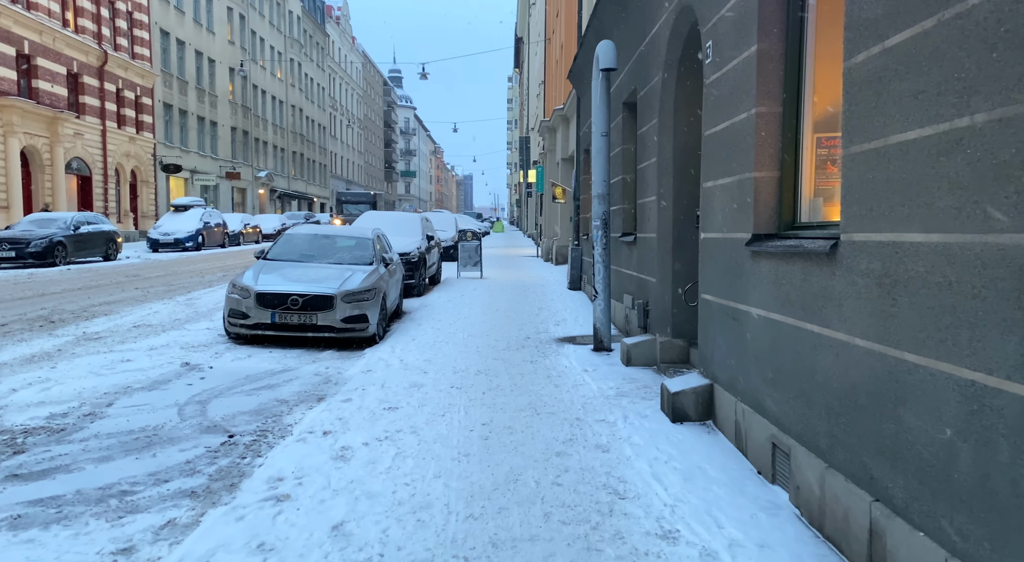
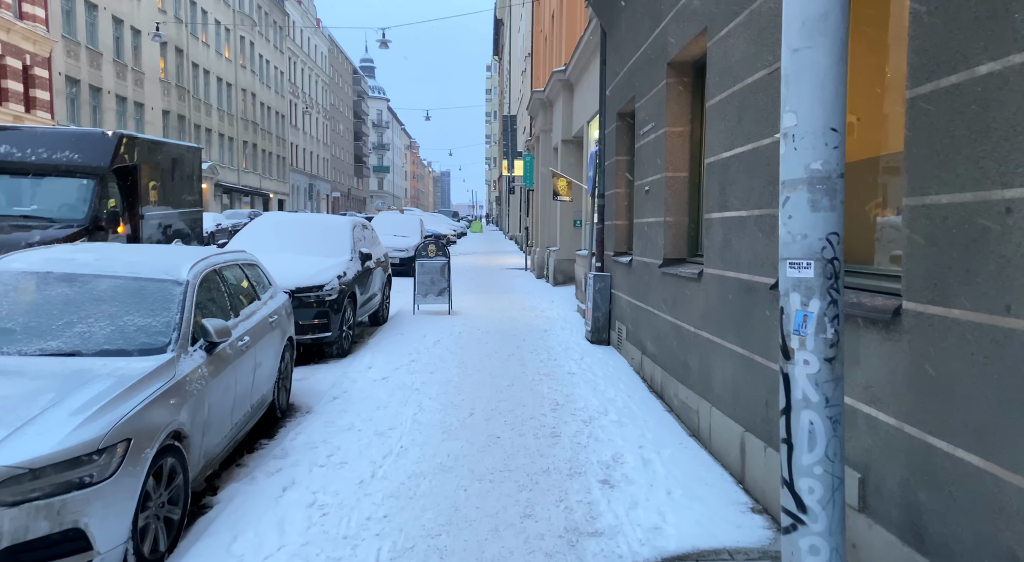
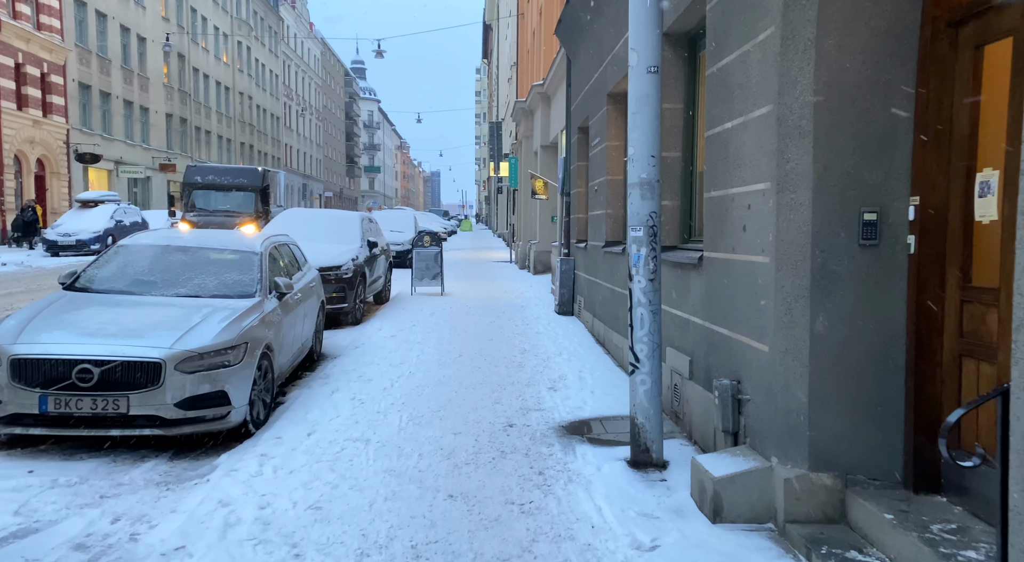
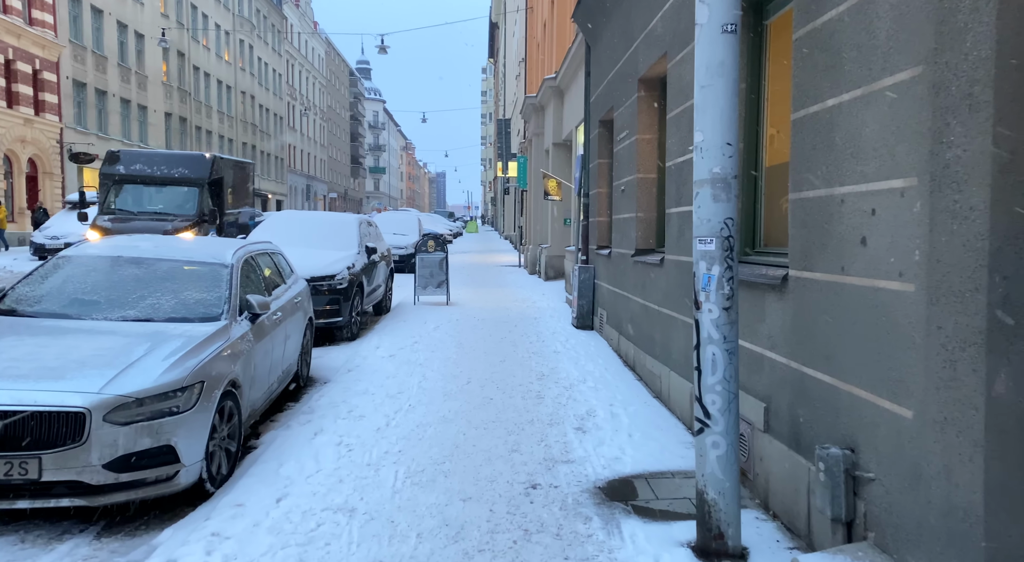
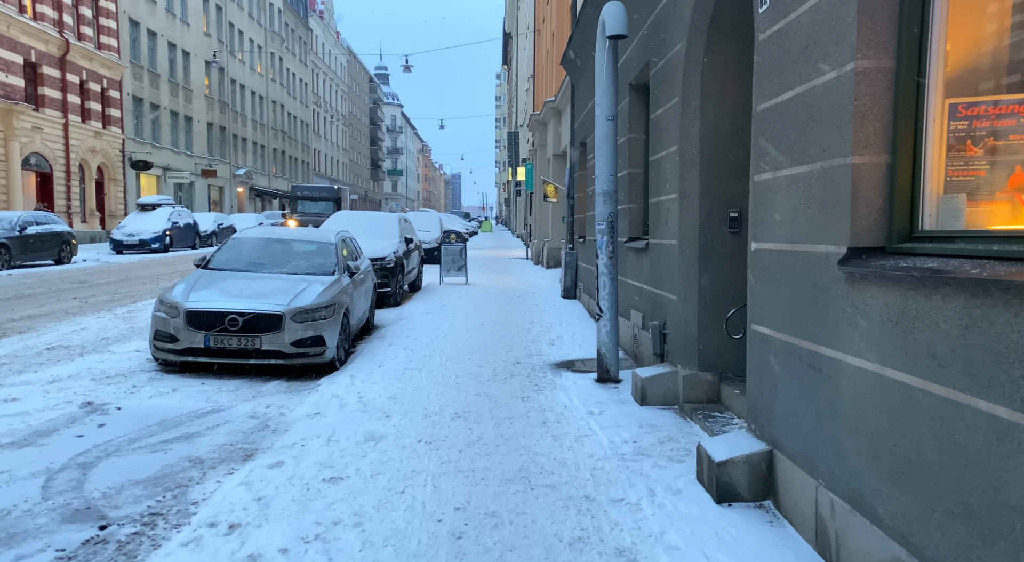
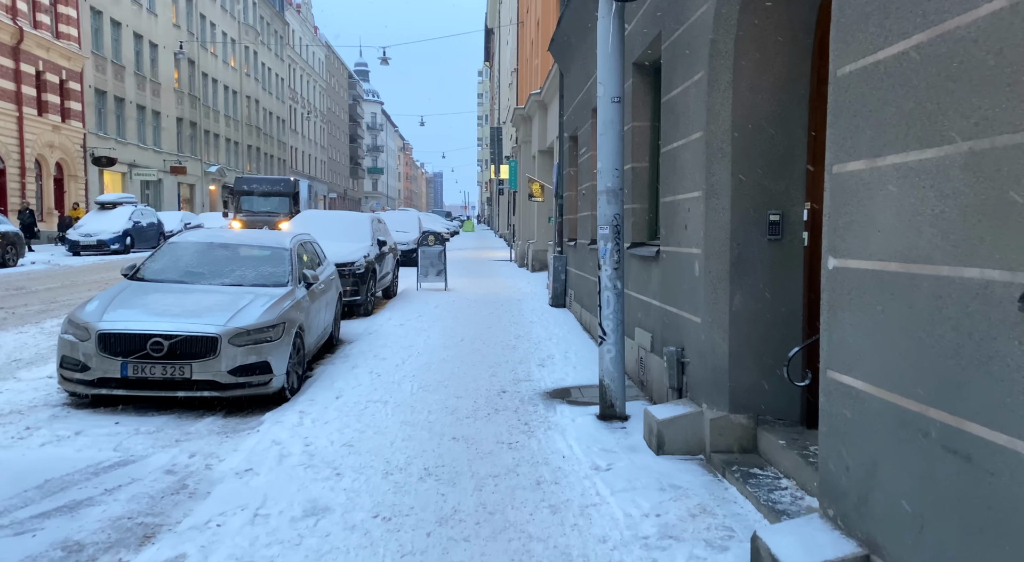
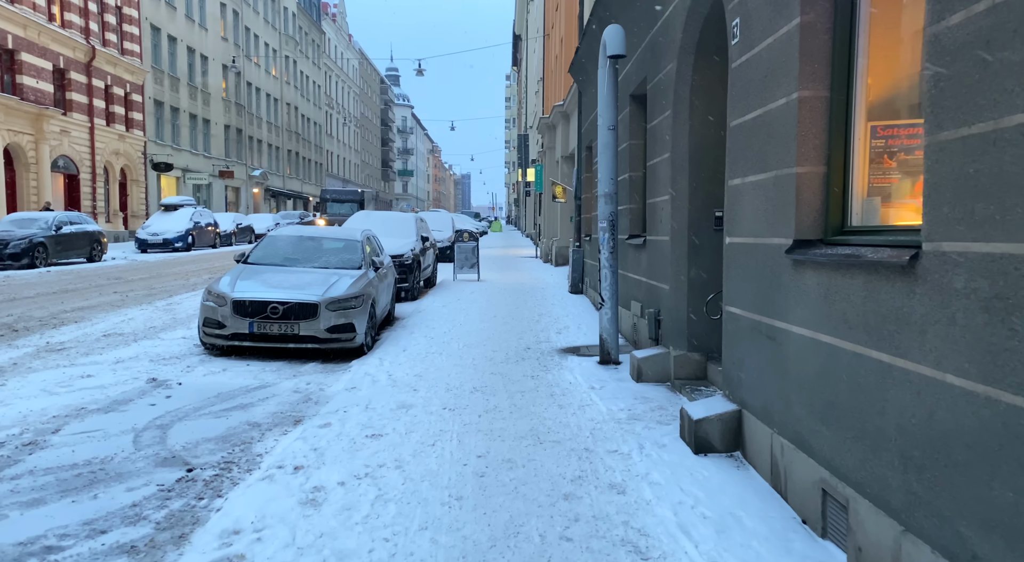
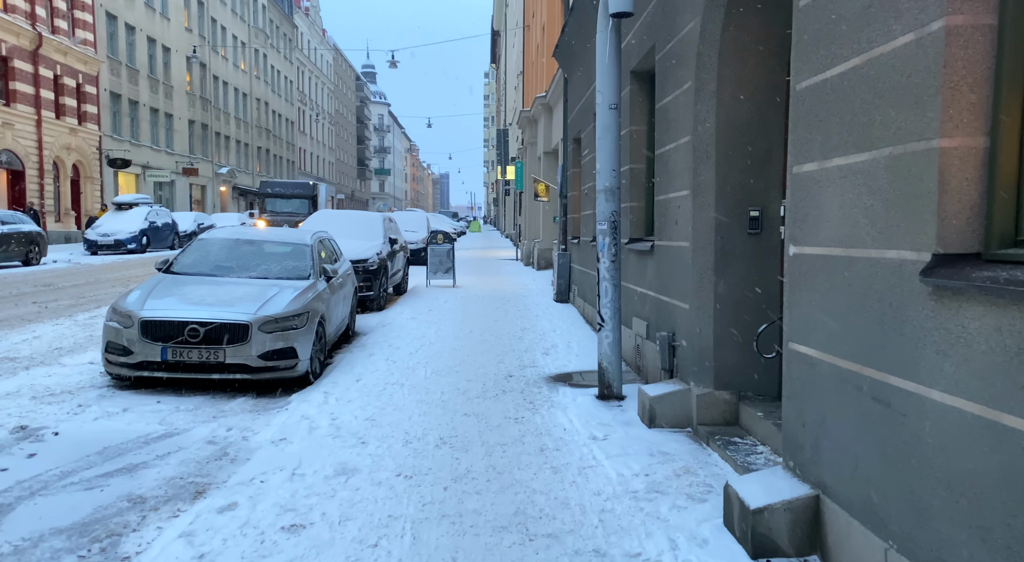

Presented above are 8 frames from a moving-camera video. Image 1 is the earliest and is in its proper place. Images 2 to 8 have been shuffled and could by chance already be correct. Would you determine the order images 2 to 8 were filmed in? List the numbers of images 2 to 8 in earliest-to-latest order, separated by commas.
7, 5, 8, 6, 3, 4, 2
